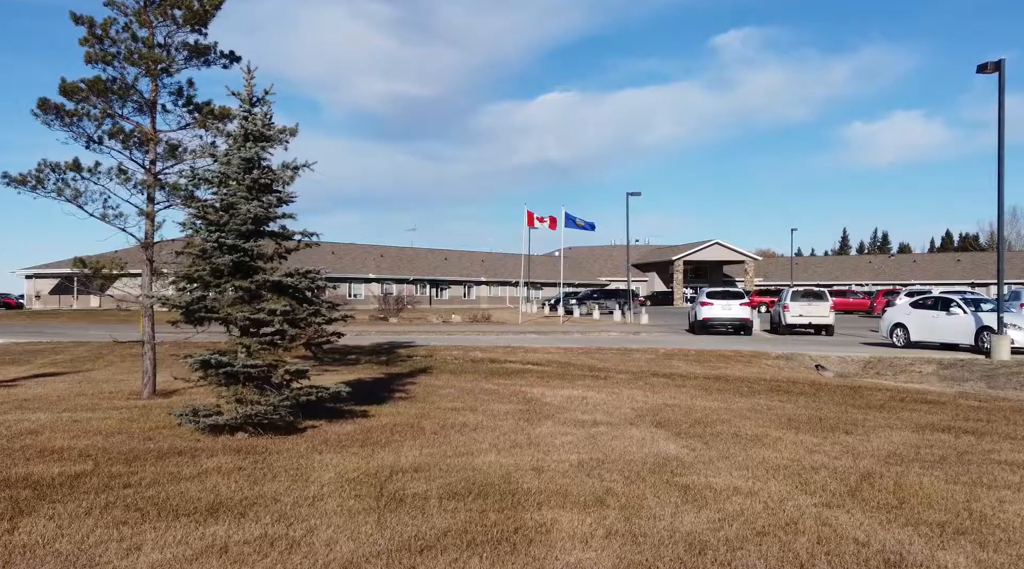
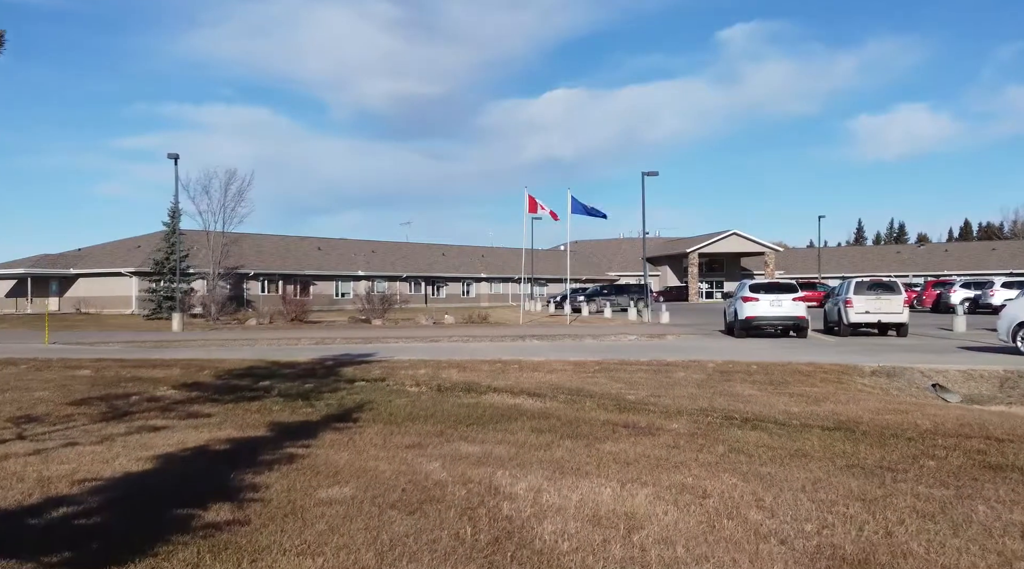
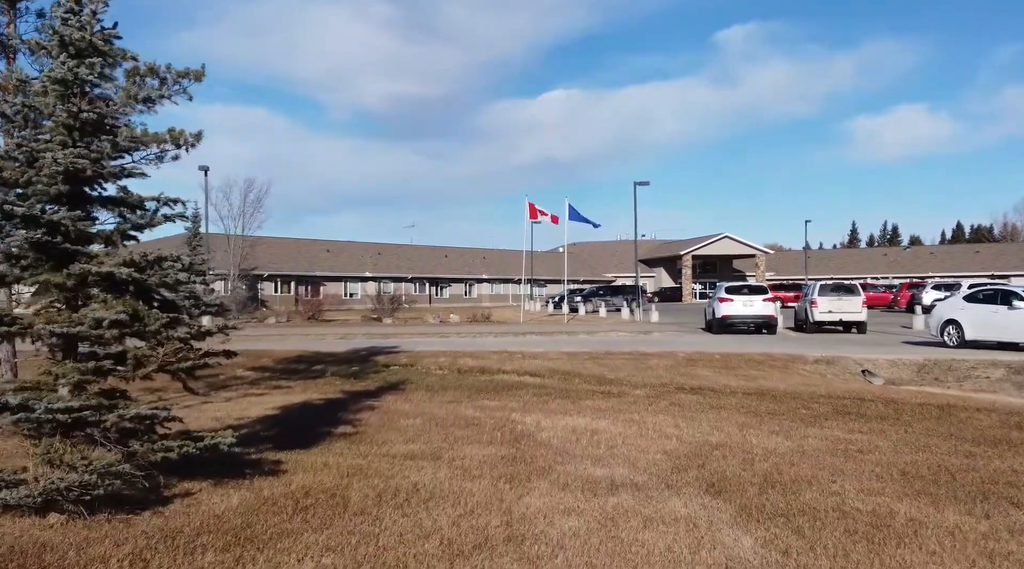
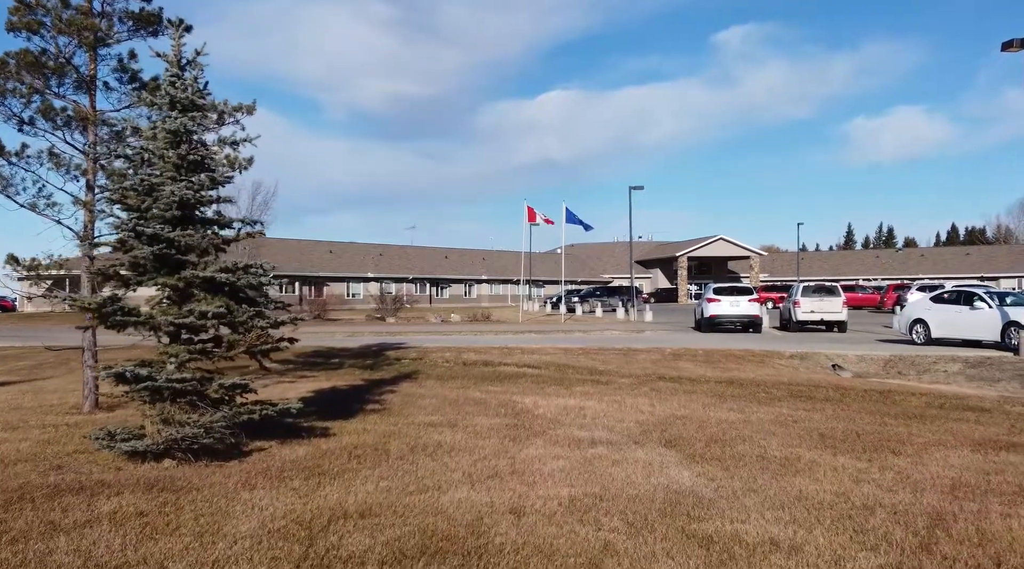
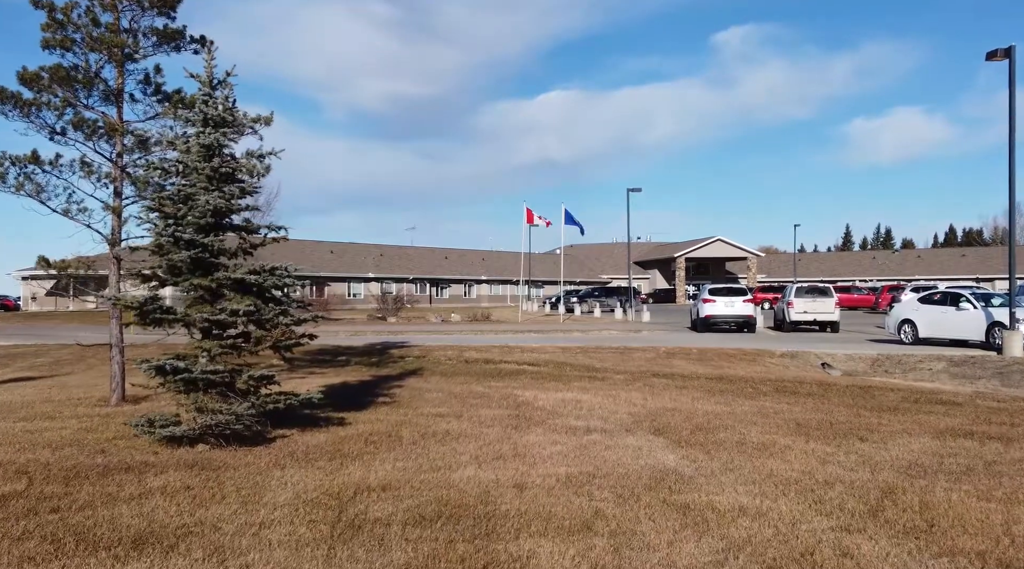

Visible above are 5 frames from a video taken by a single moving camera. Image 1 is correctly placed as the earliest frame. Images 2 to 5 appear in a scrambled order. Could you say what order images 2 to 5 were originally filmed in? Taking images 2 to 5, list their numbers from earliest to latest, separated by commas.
5, 4, 3, 2
